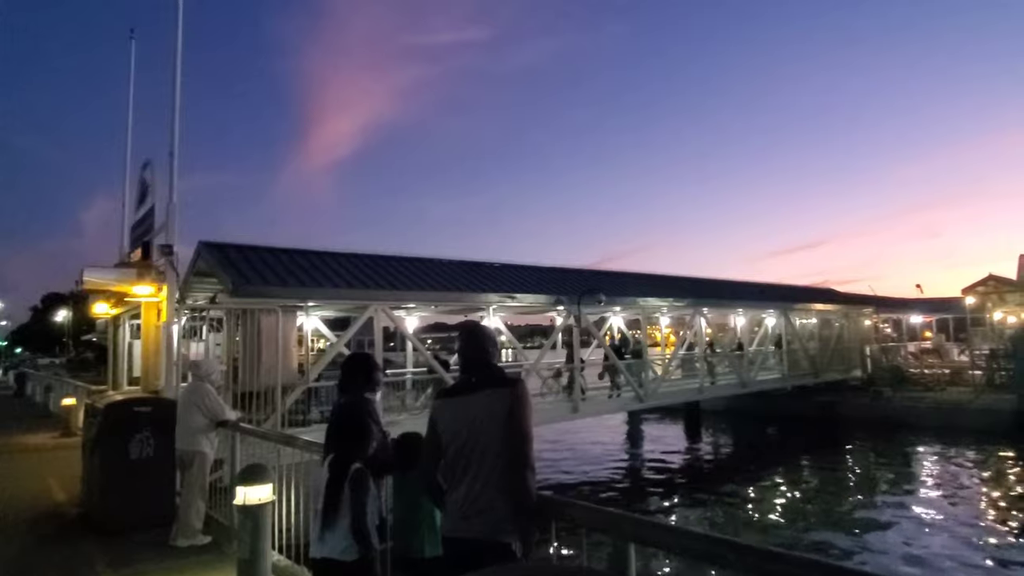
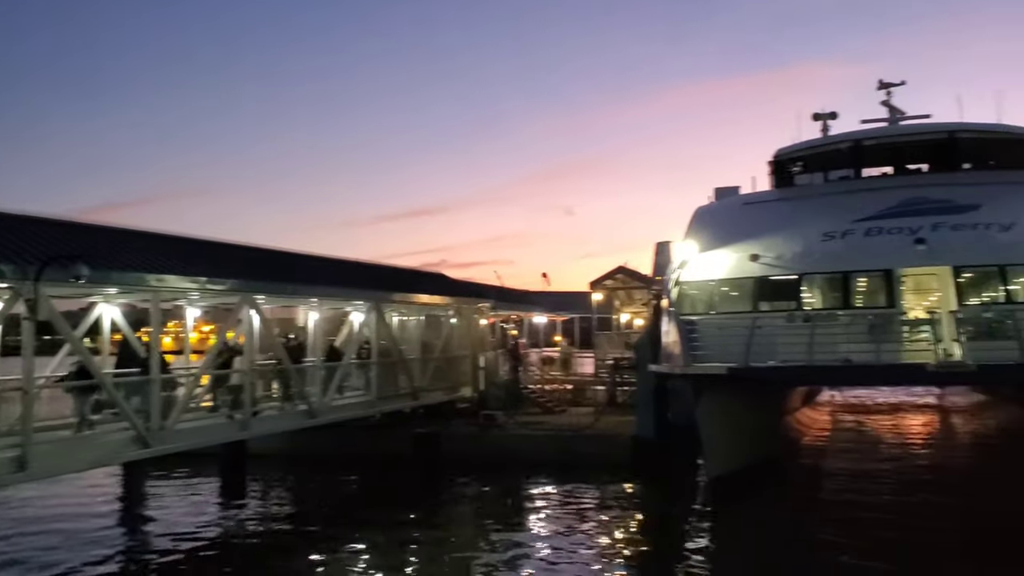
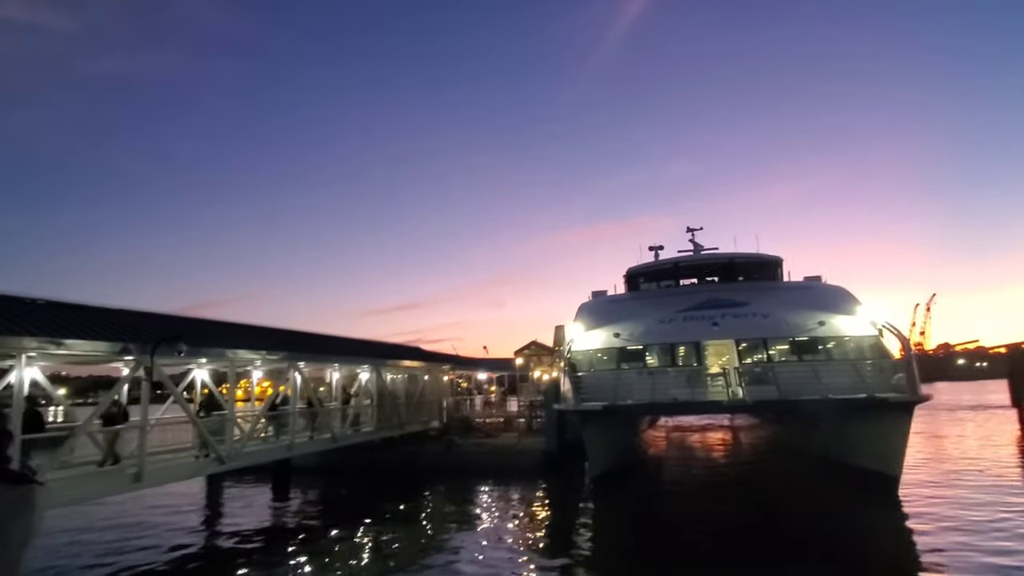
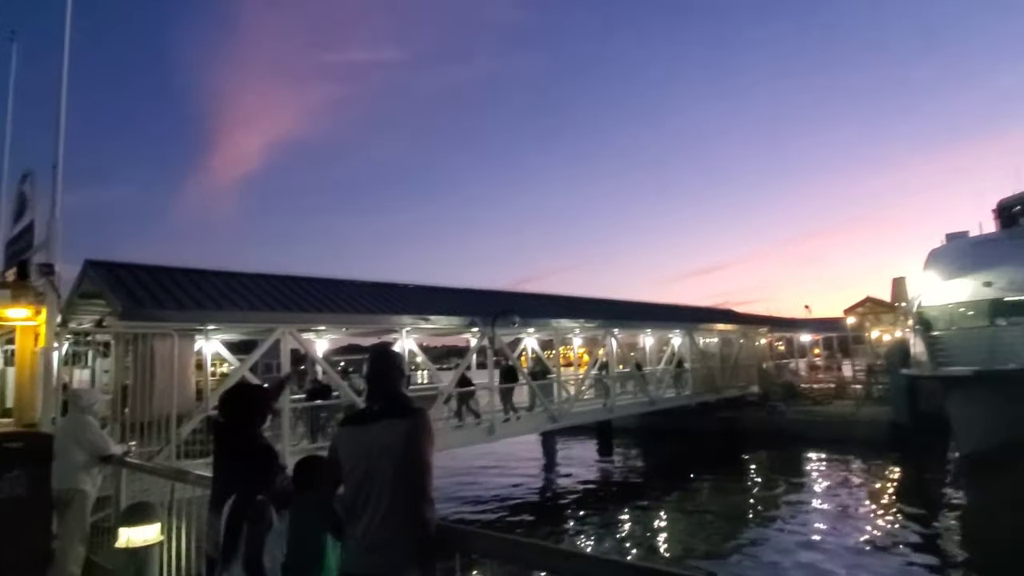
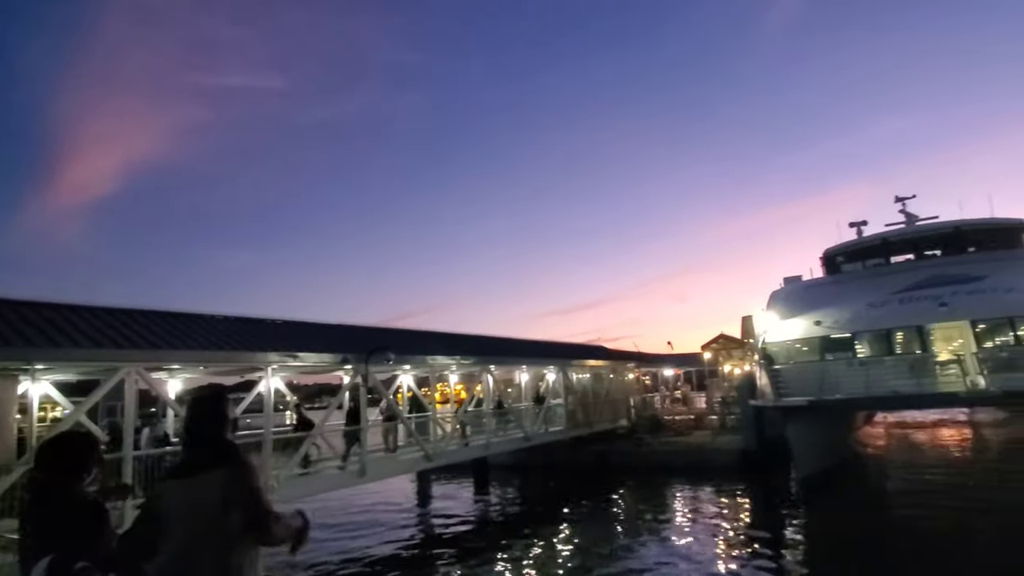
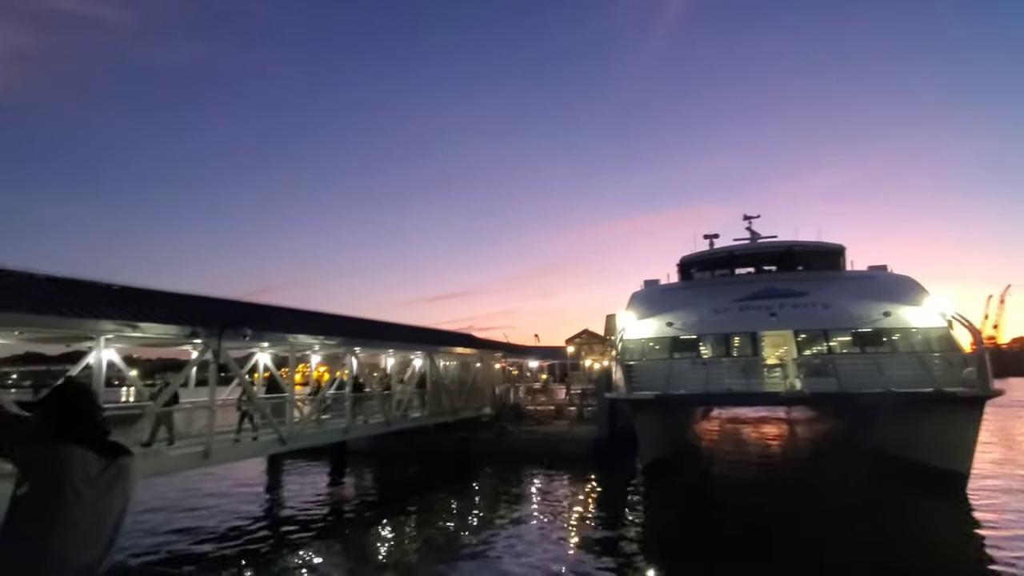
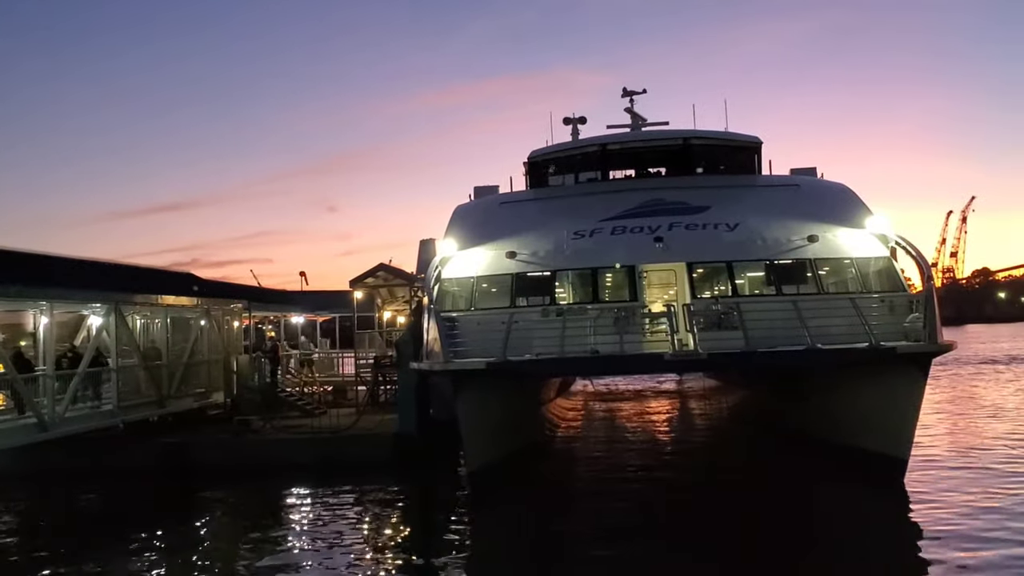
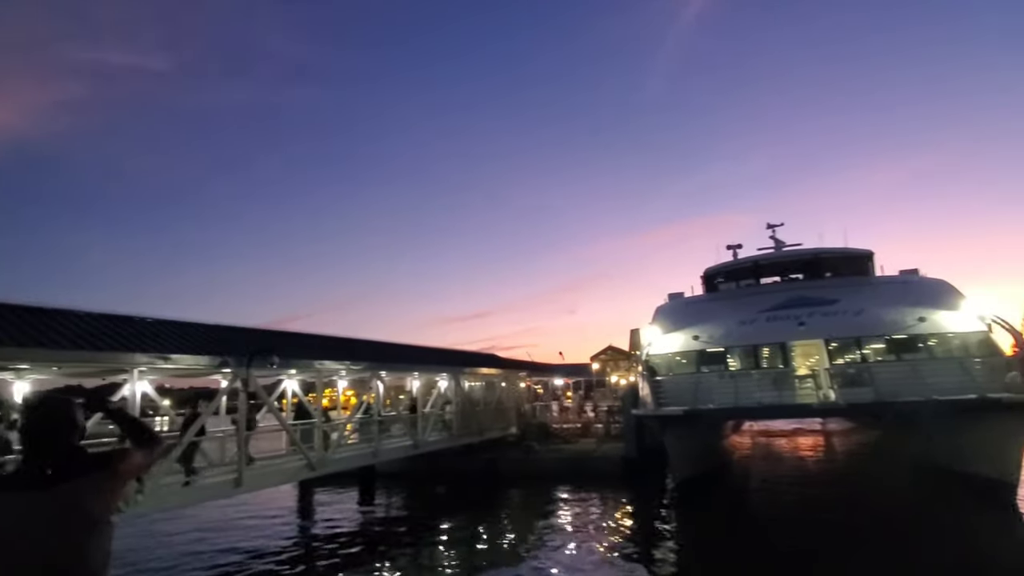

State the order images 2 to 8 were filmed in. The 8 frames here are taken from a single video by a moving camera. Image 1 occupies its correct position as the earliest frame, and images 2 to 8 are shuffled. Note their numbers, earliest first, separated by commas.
4, 5, 8, 3, 6, 2, 7
